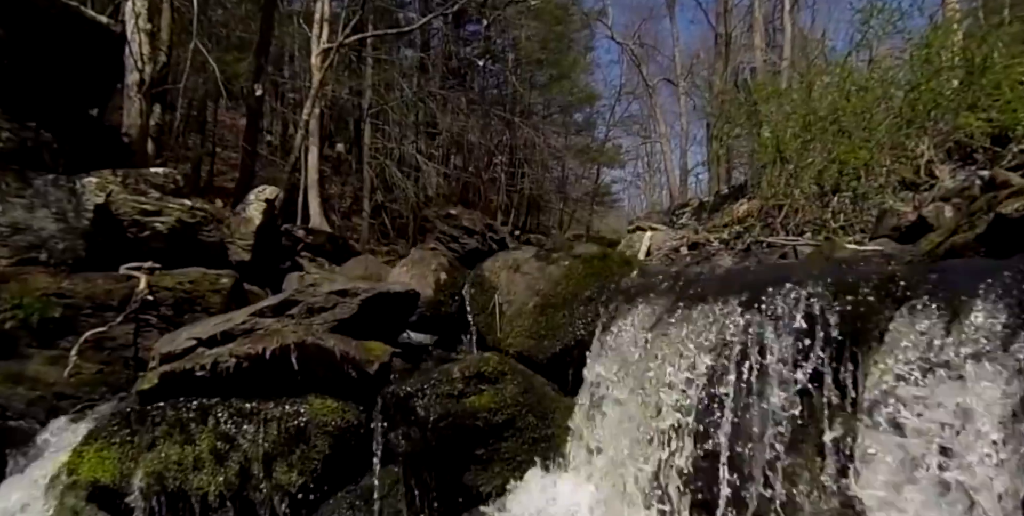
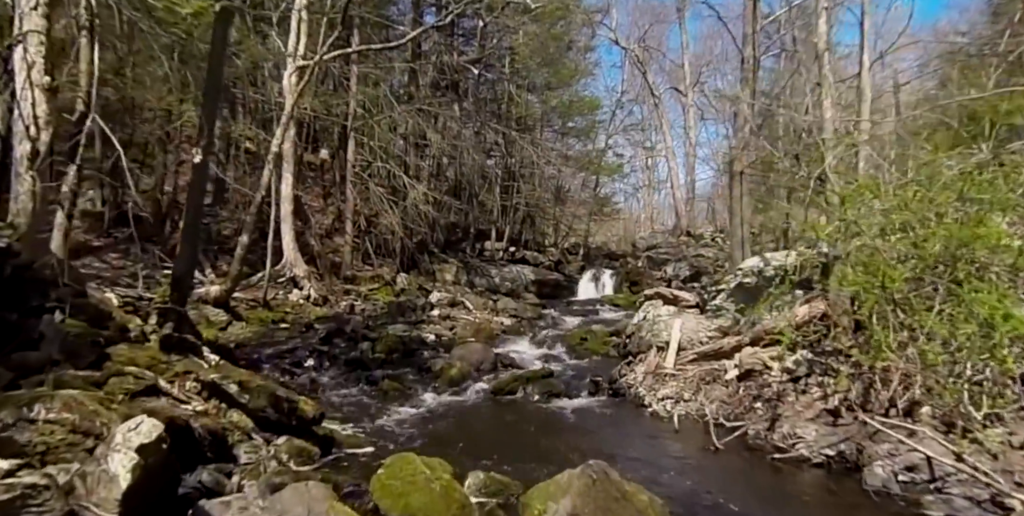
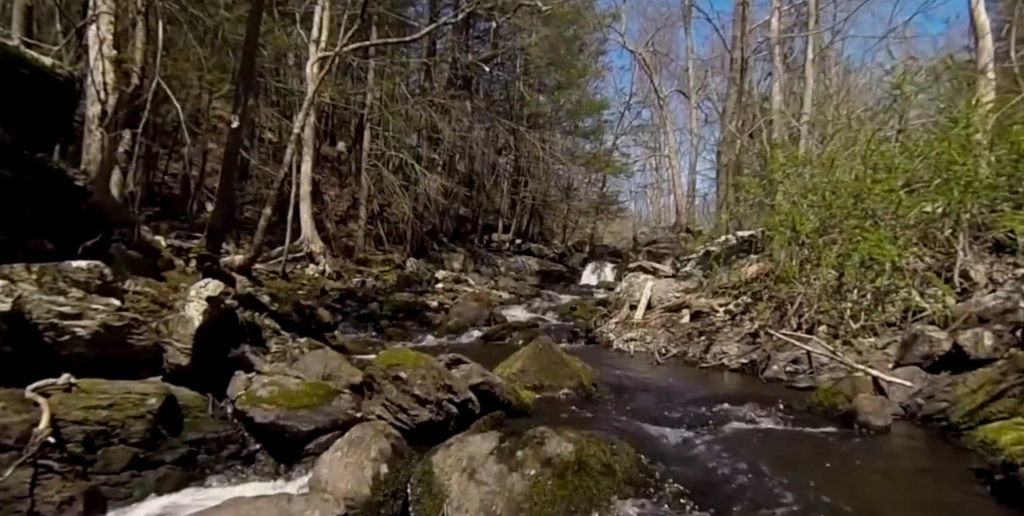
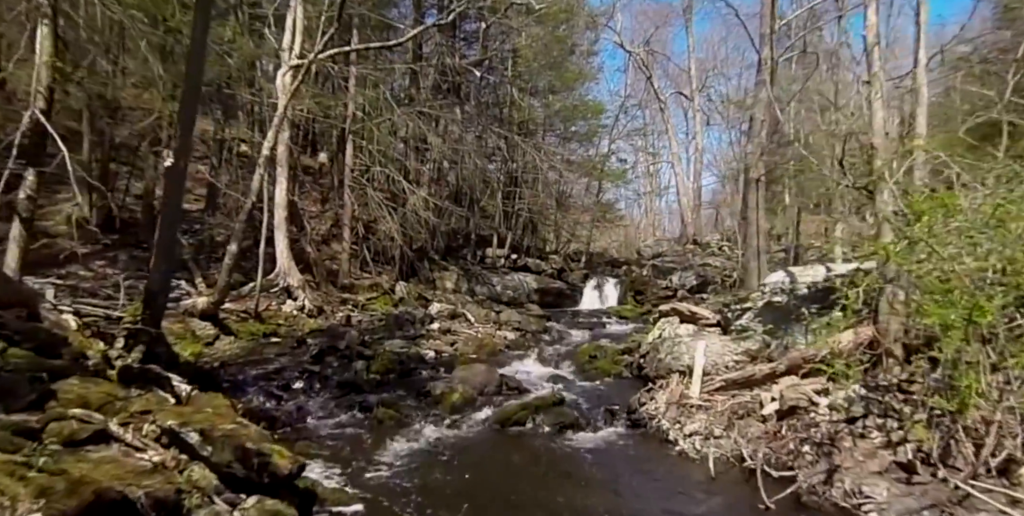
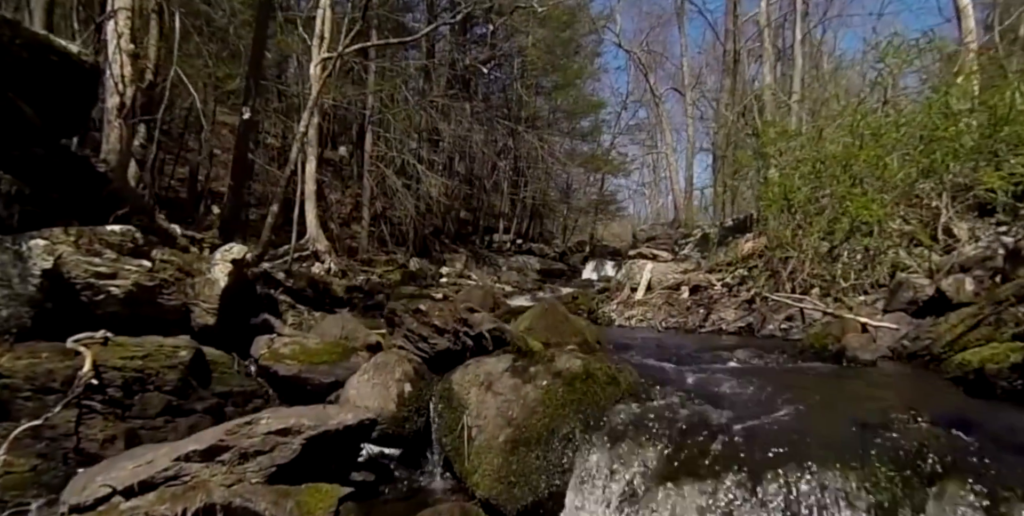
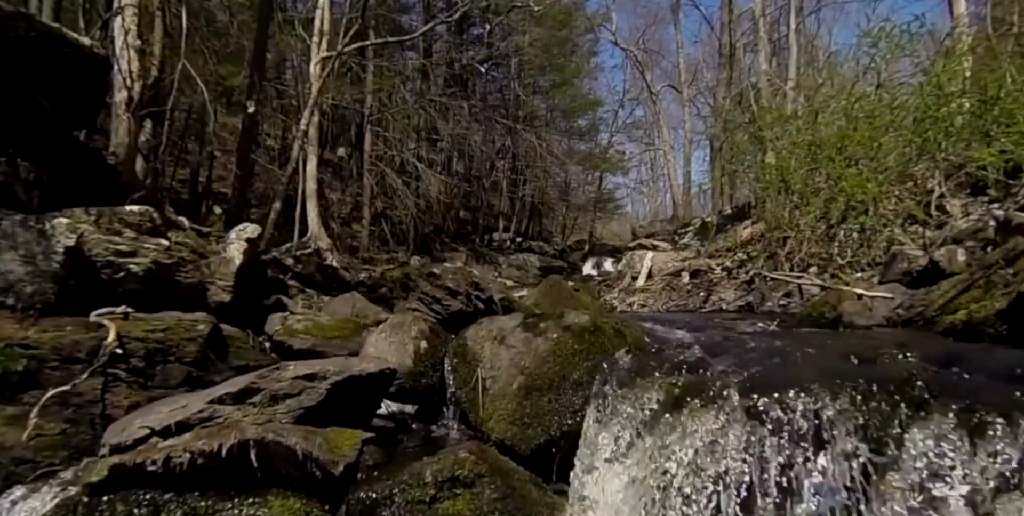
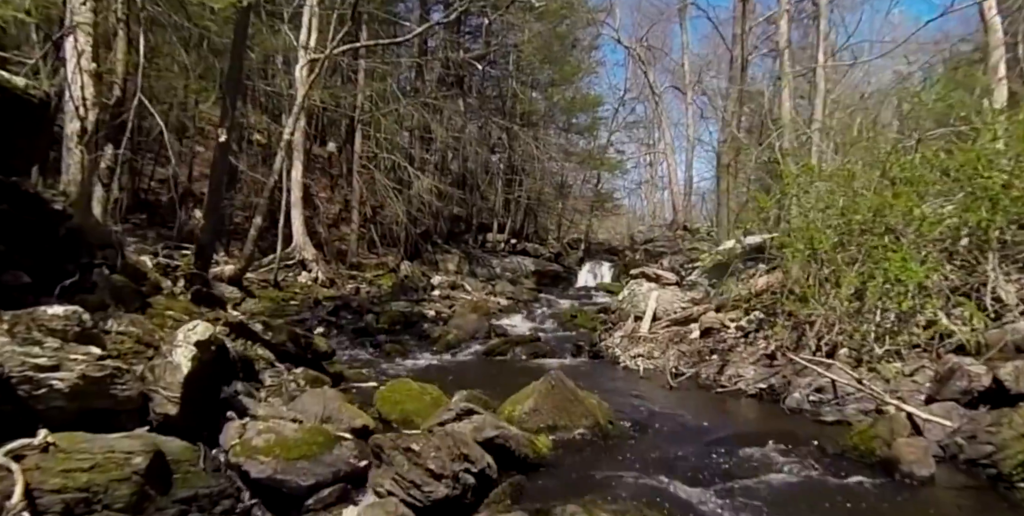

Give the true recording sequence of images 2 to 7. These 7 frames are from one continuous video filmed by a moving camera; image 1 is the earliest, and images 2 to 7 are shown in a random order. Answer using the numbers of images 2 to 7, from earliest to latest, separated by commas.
6, 5, 3, 7, 2, 4
